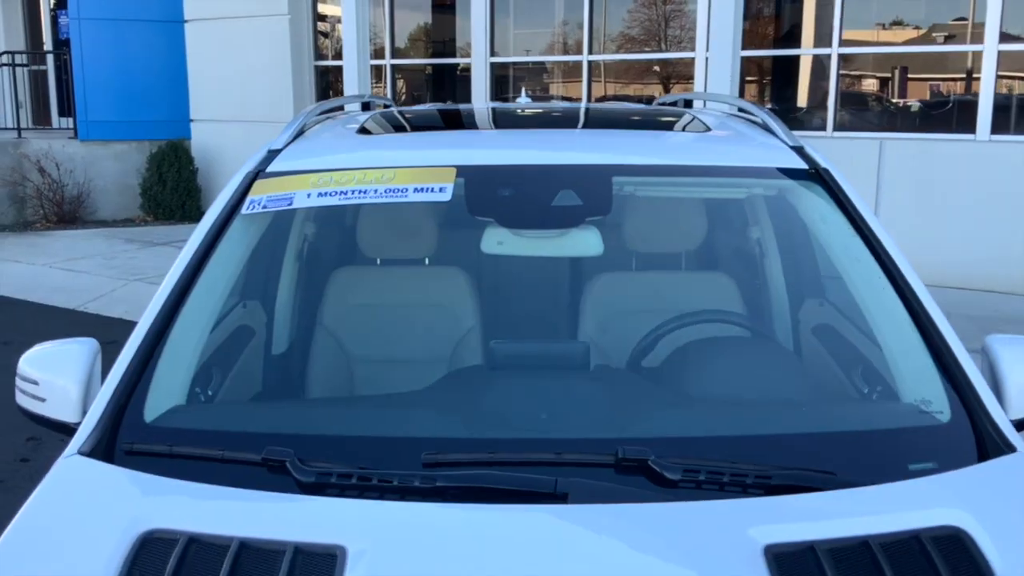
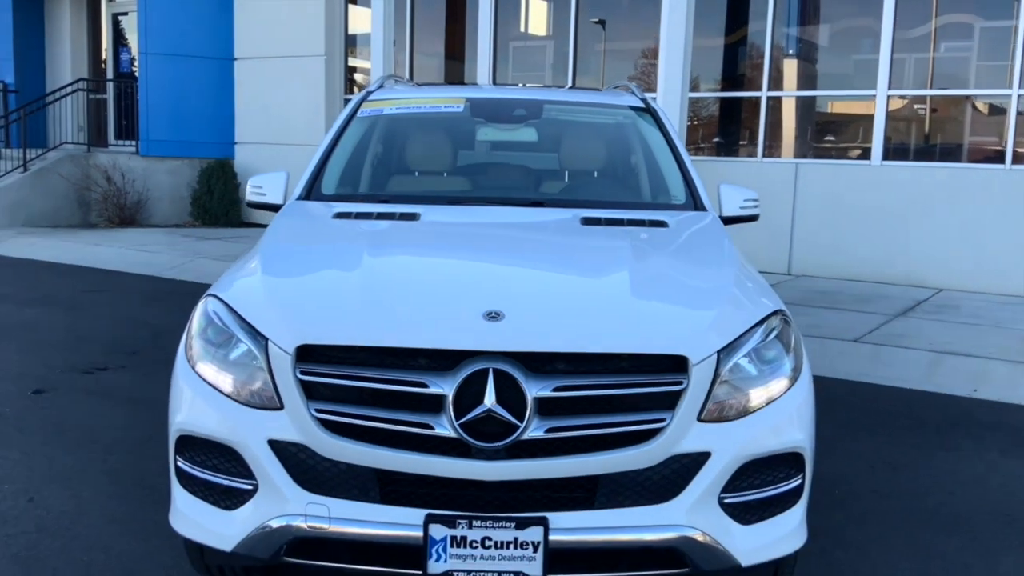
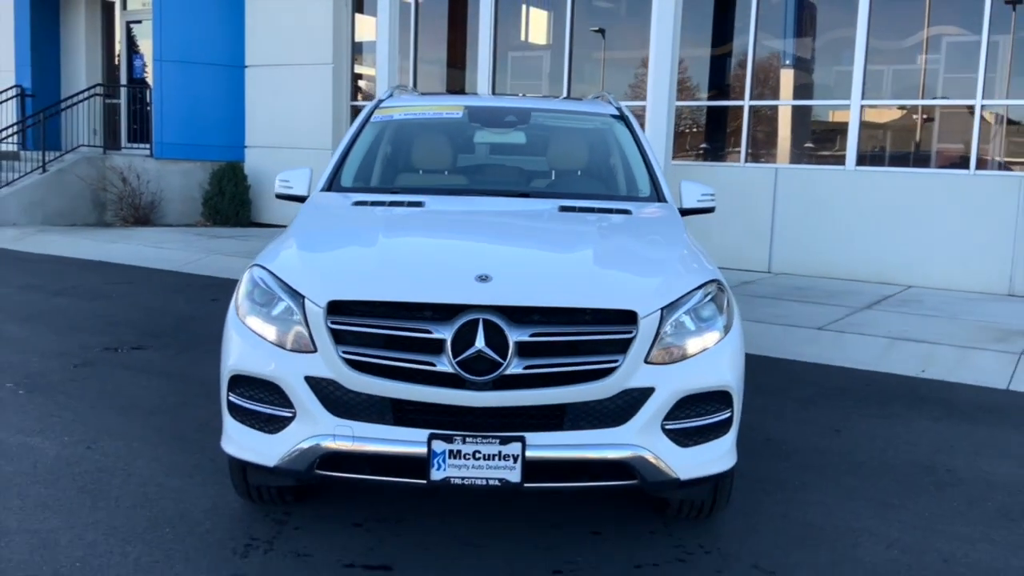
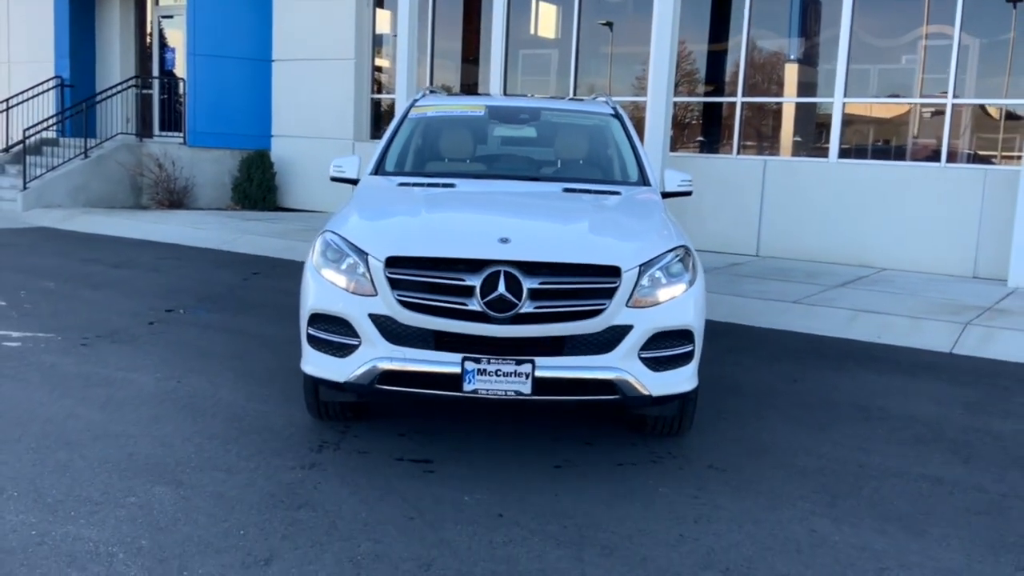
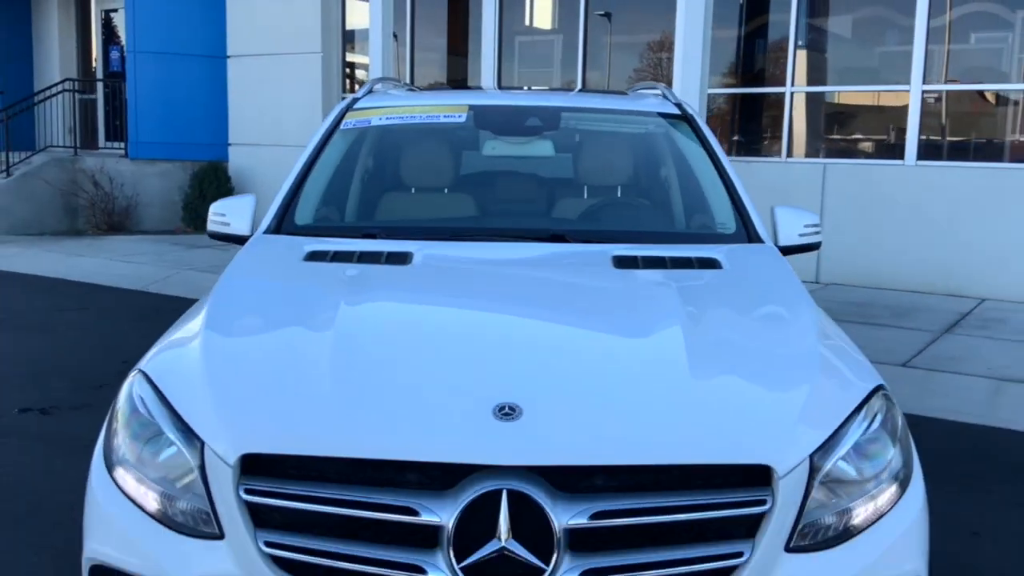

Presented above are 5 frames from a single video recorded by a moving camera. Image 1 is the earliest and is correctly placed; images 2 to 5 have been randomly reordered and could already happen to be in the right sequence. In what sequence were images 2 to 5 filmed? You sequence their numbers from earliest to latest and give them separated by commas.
5, 2, 3, 4
